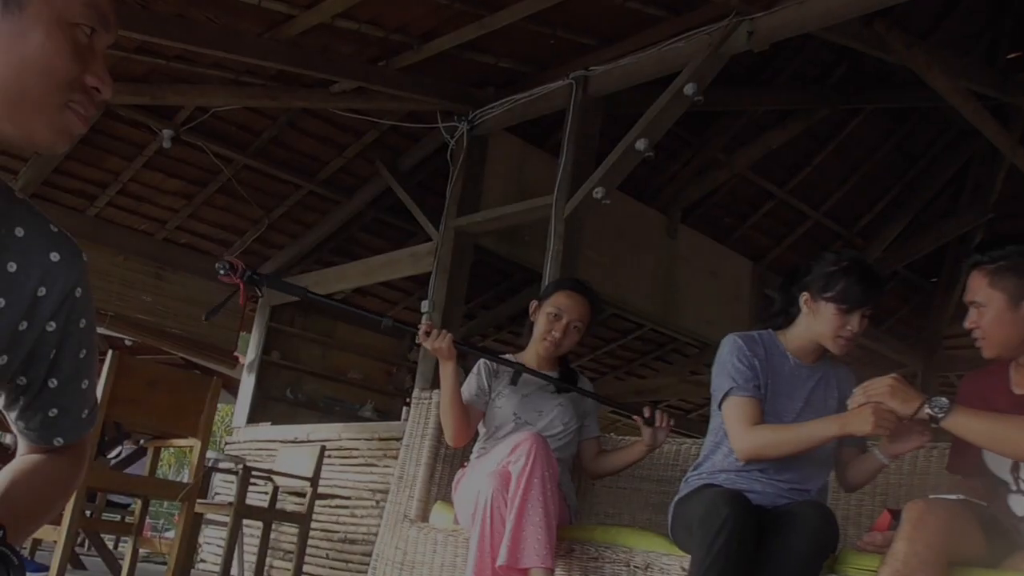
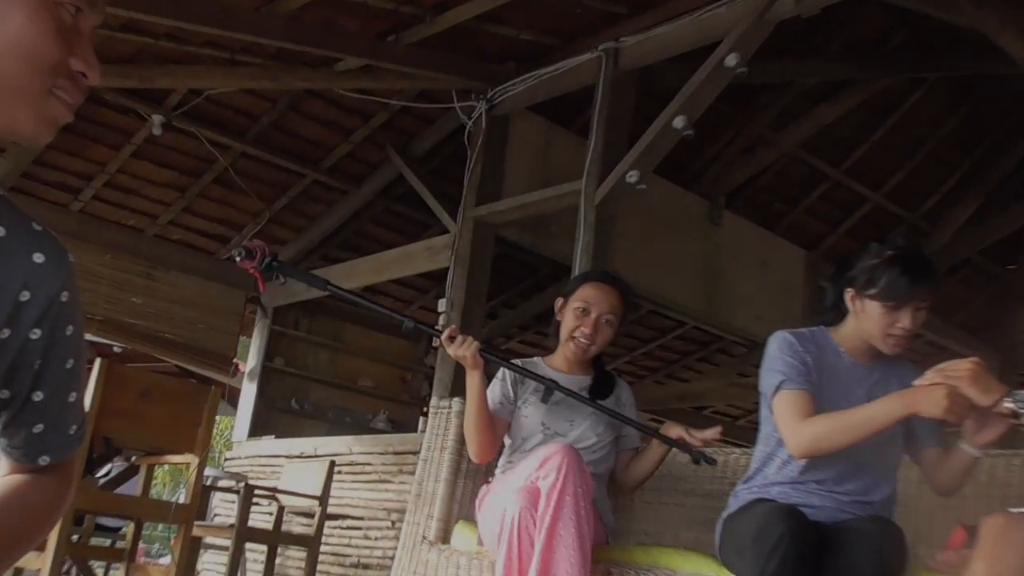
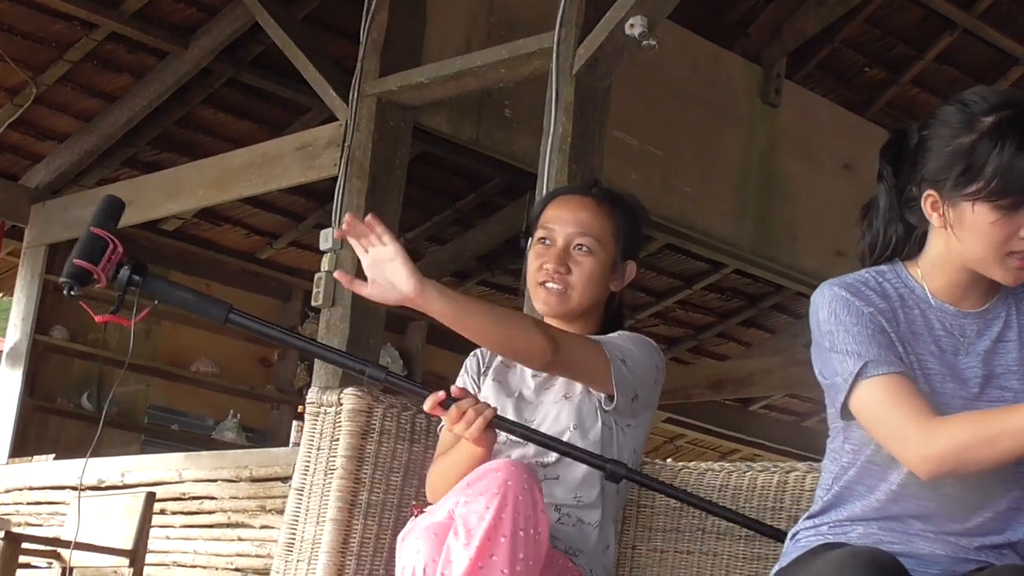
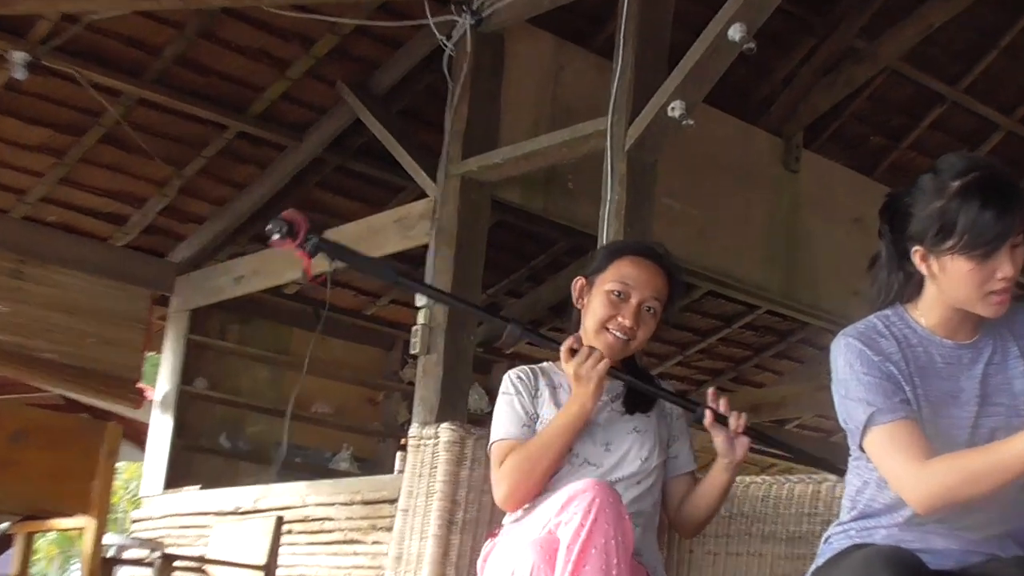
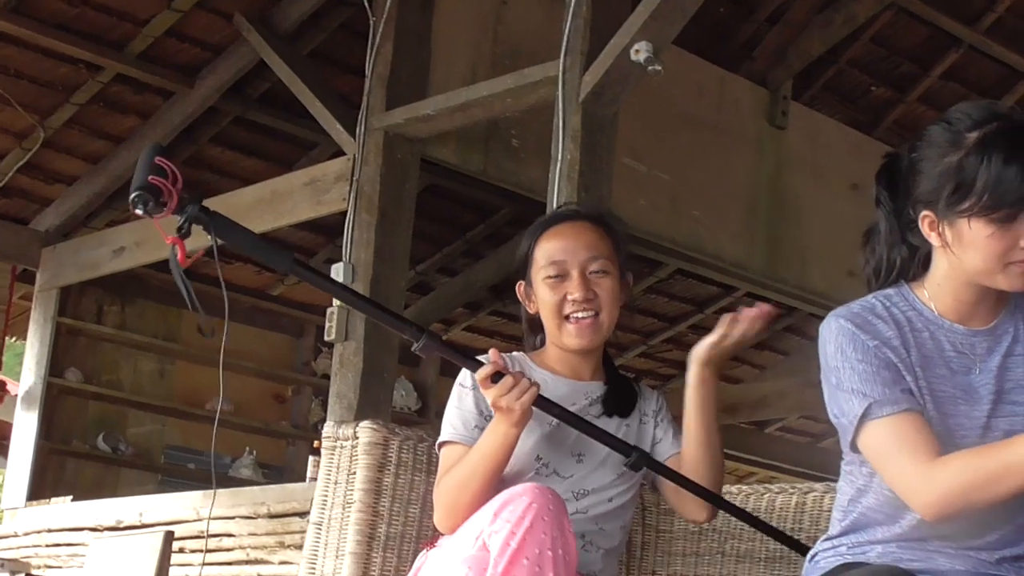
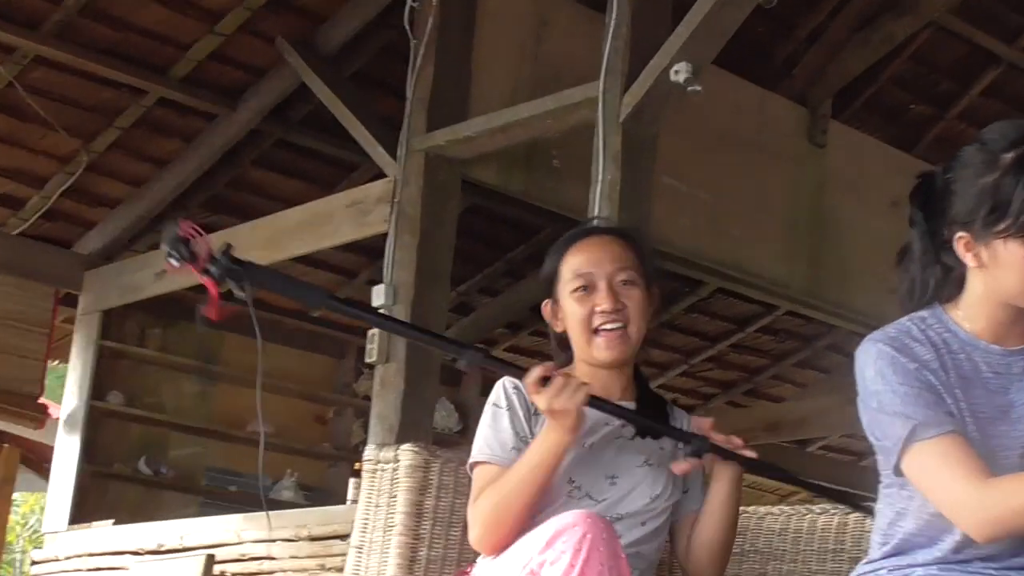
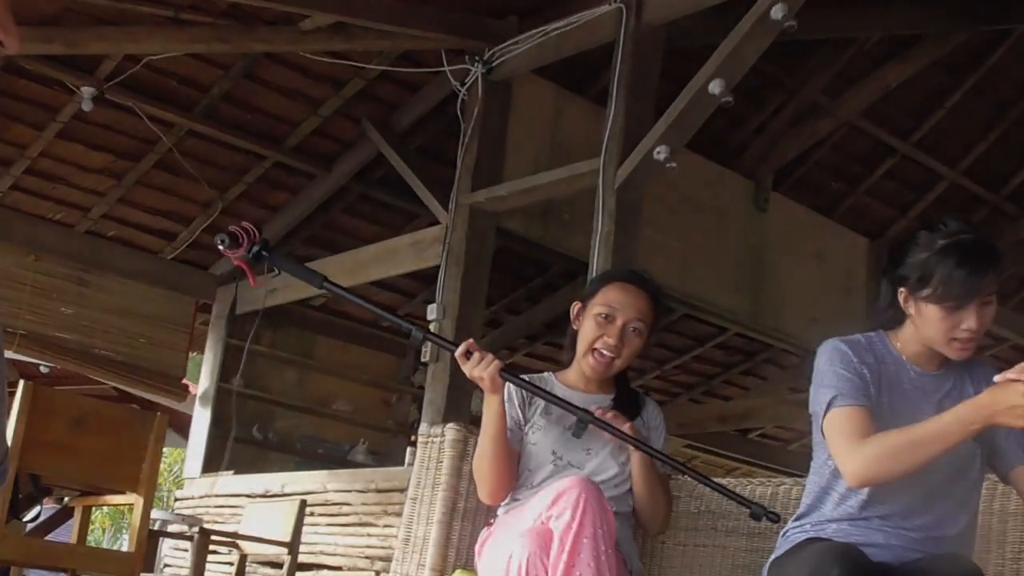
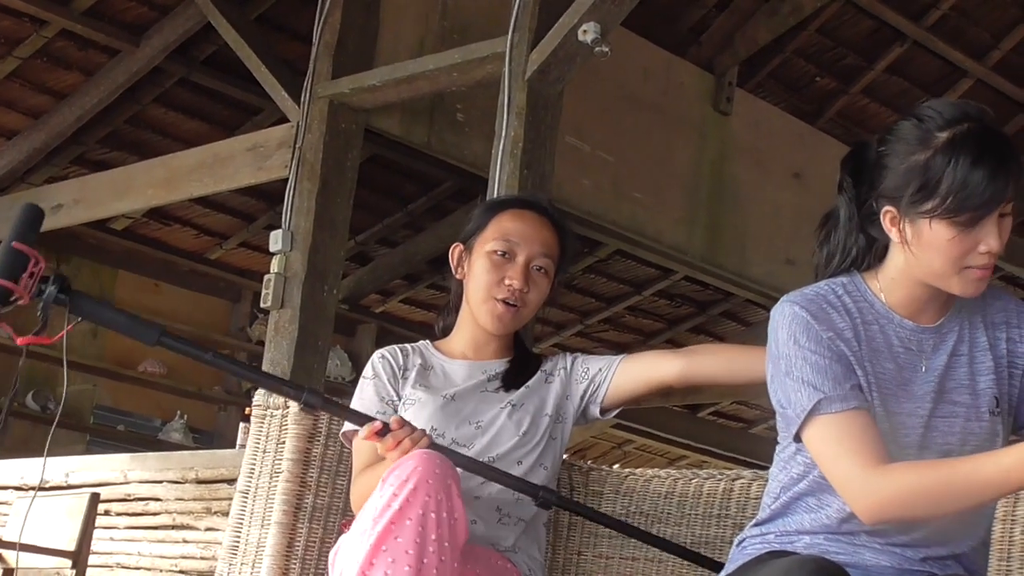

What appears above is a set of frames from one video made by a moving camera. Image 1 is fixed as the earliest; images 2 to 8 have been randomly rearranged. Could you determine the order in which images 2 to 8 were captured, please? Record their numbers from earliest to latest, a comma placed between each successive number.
2, 7, 4, 6, 5, 3, 8
